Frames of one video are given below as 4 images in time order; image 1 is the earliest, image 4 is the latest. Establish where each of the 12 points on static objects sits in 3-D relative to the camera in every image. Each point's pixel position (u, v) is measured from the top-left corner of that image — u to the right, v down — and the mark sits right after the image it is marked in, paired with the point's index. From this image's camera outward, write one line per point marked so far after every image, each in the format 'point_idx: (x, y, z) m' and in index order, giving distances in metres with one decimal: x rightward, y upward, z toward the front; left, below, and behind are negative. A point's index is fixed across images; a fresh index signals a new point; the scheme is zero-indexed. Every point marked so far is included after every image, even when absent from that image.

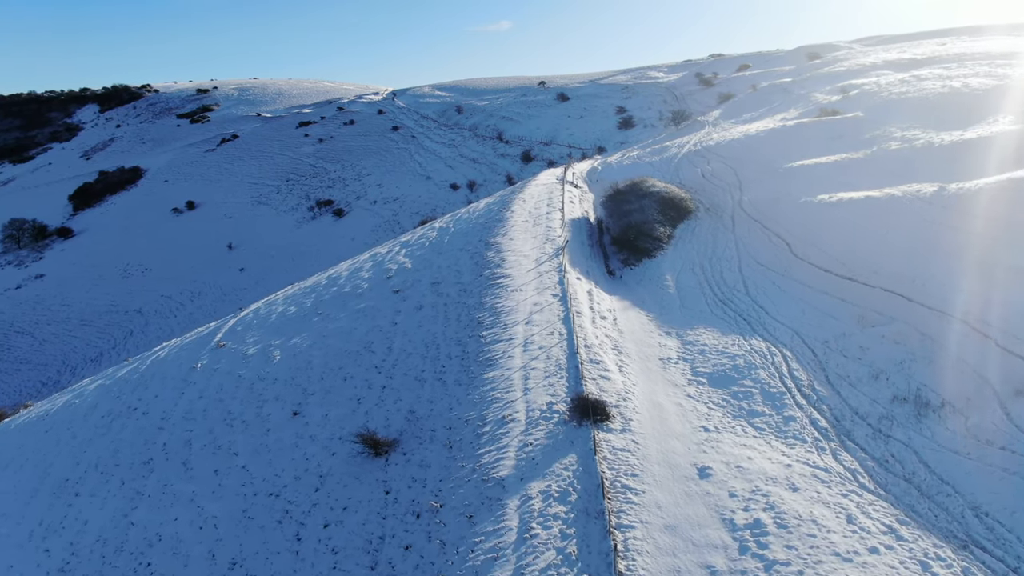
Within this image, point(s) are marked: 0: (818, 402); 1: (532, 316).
0: (+8.5, -3.2, +15.8) m
1: (+0.7, -1.0, +19.9) m
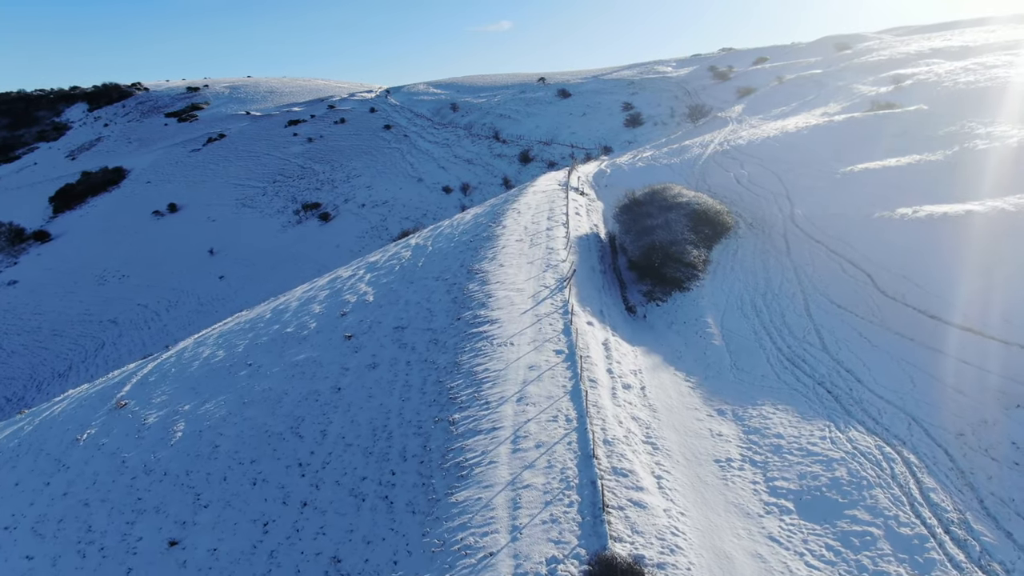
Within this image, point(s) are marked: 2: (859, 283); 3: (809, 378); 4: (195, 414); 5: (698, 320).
0: (+8.2, -4.7, +9.8) m
1: (+0.3, -2.4, +13.9) m
2: (+11.0, +0.2, +18.0) m
3: (+7.7, -2.3, +14.8) m
4: (-9.6, -3.8, +17.1) m
5: (+5.9, -1.0, +17.9) m
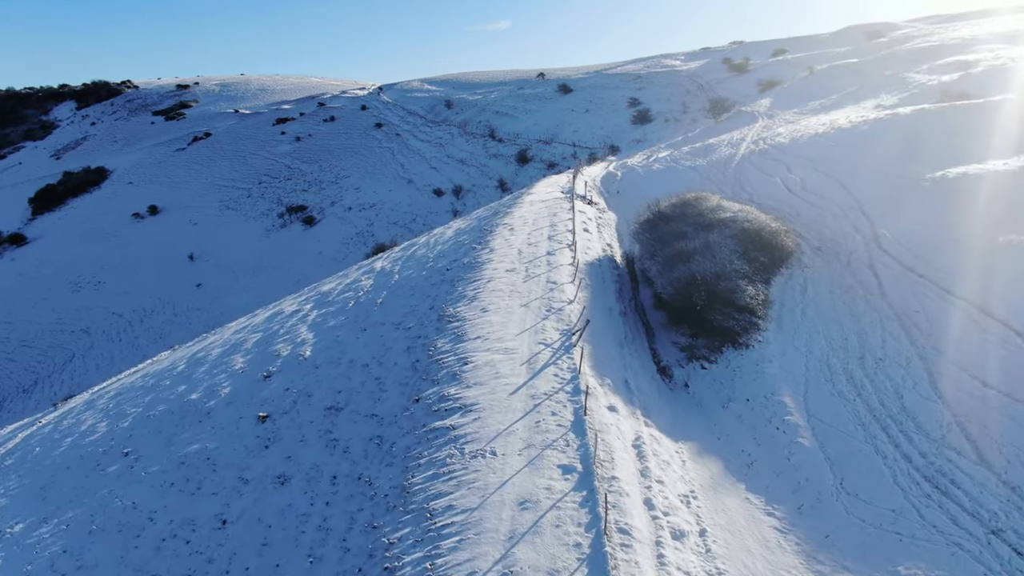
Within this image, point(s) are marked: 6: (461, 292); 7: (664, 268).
0: (+7.9, -6.0, +4.2) m
1: (0.0, -3.8, +8.2) m
2: (+10.7, -1.2, +12.3) m
3: (+7.4, -3.7, +9.1) m
4: (-9.9, -5.2, +11.4) m
5: (+5.6, -2.4, +12.2) m
6: (-1.4, -0.1, +15.9) m
7: (+4.6, +0.6, +17.2) m
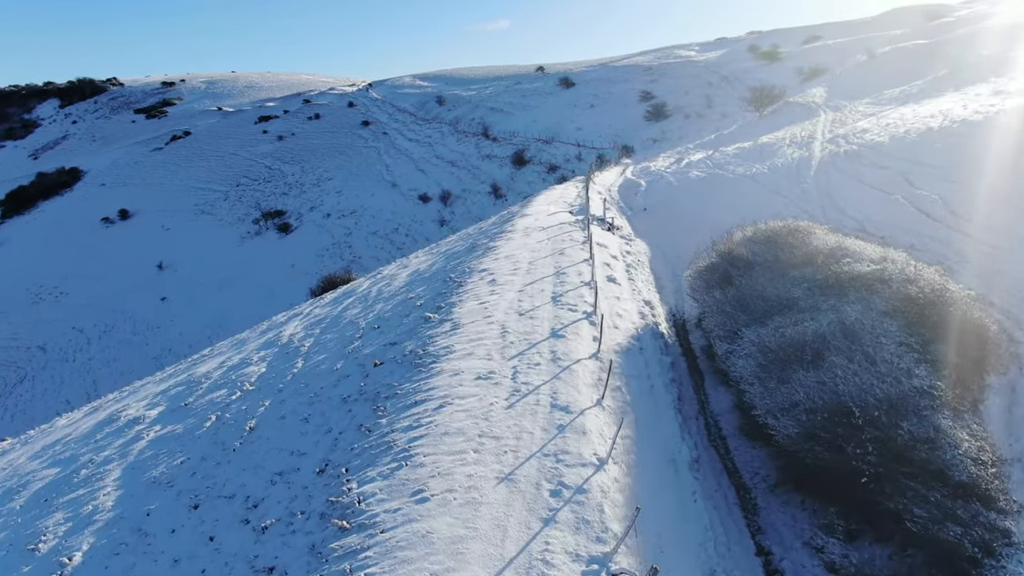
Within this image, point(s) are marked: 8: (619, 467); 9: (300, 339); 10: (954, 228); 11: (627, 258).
0: (+7.5, -8.0, -3.6) m
1: (-0.4, -5.8, +0.5) m
2: (+10.3, -3.2, +4.6) m
3: (+7.0, -5.7, +1.4) m
4: (-10.3, -7.1, +3.6) m
5: (+5.2, -4.4, +4.5) m
6: (-1.8, -2.1, +8.2) m
7: (+4.2, -1.4, +9.4) m
8: (+1.5, -2.4, +7.5) m
9: (-4.8, -1.2, +13.0) m
10: (+10.2, +1.4, +13.0) m
11: (+3.0, +0.7, +14.6) m
